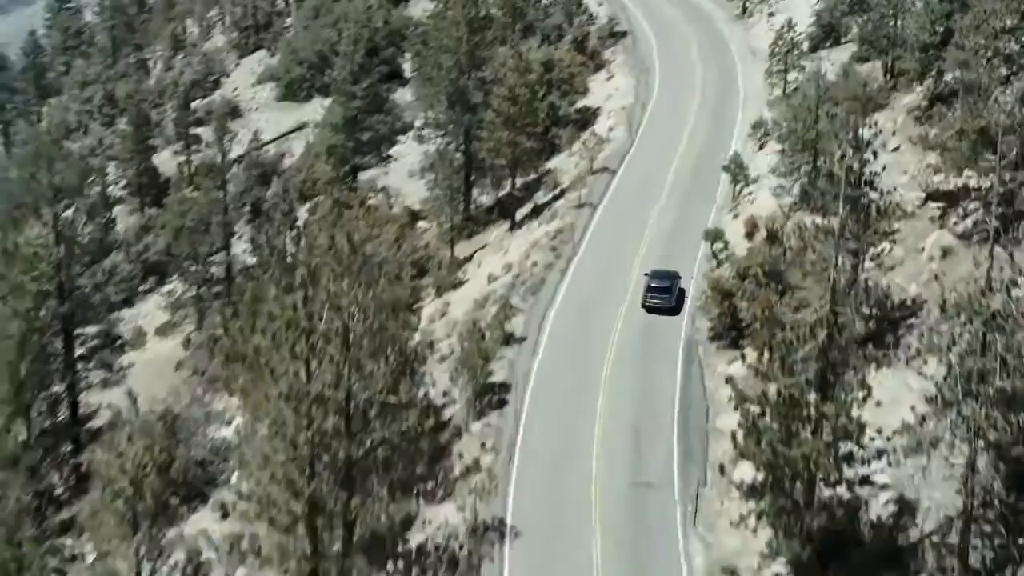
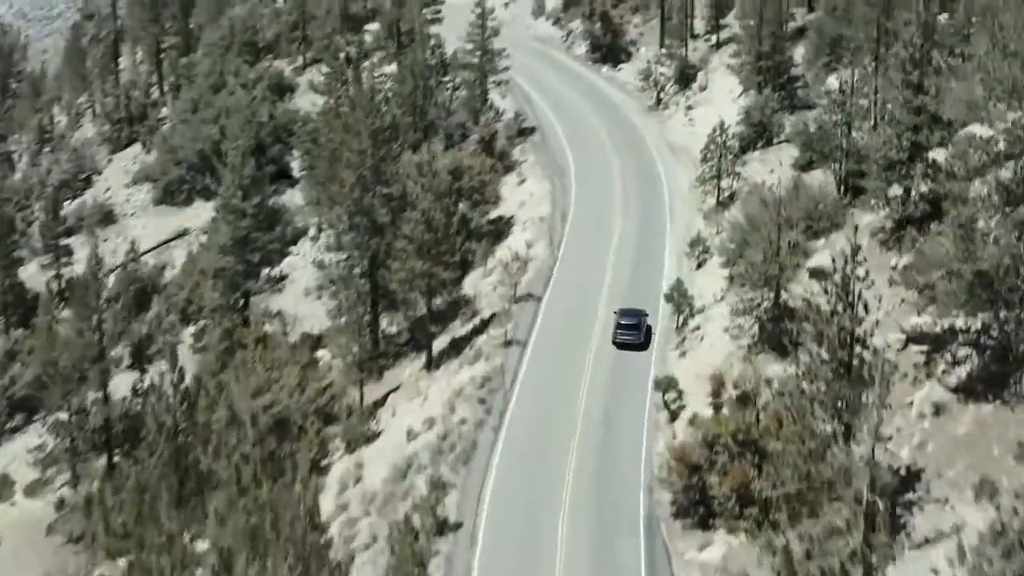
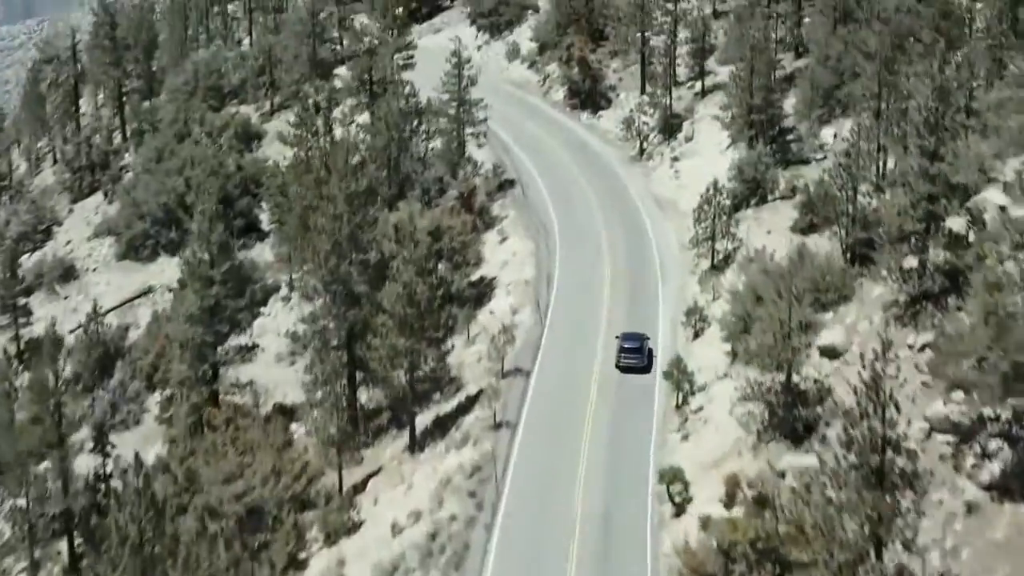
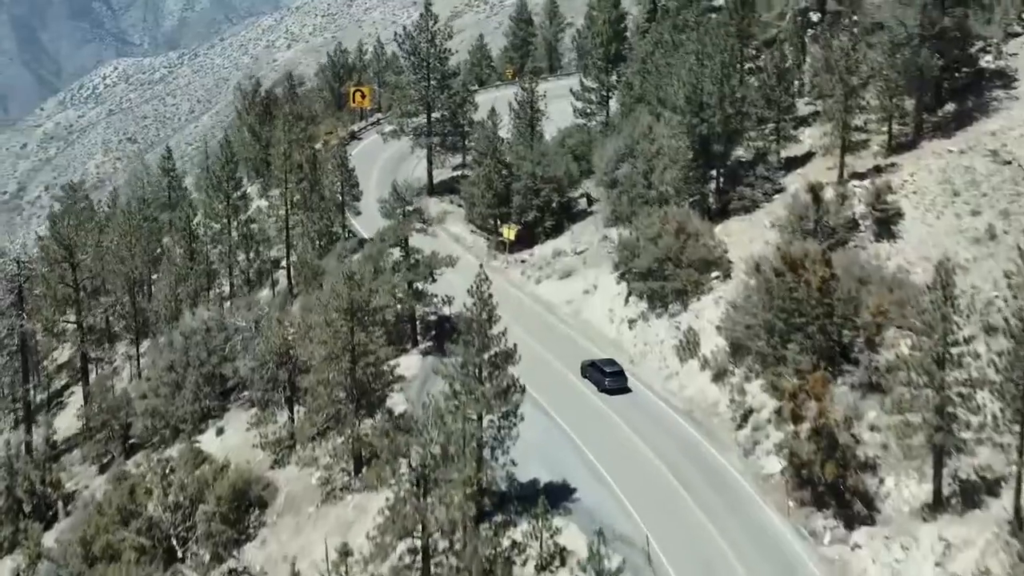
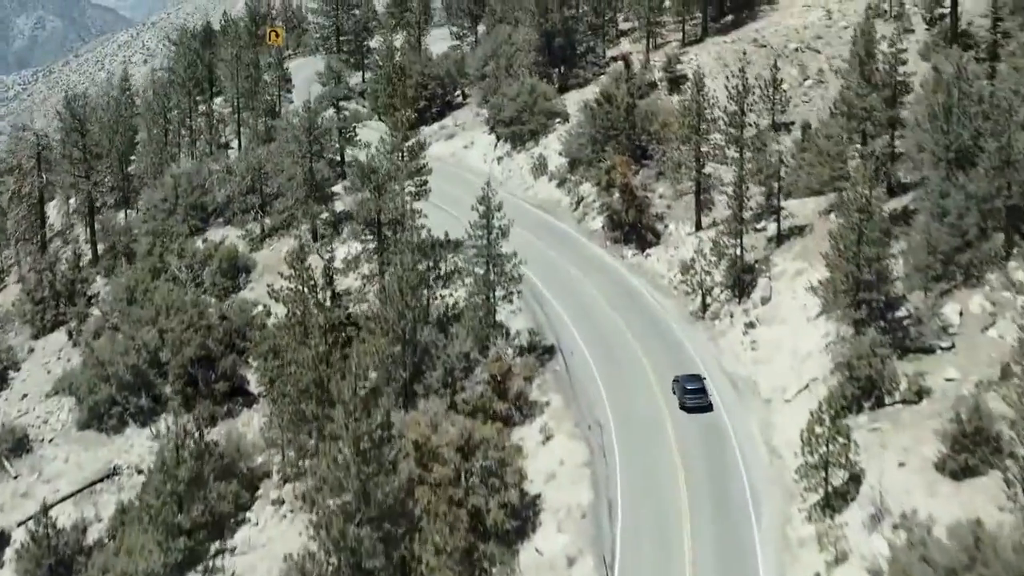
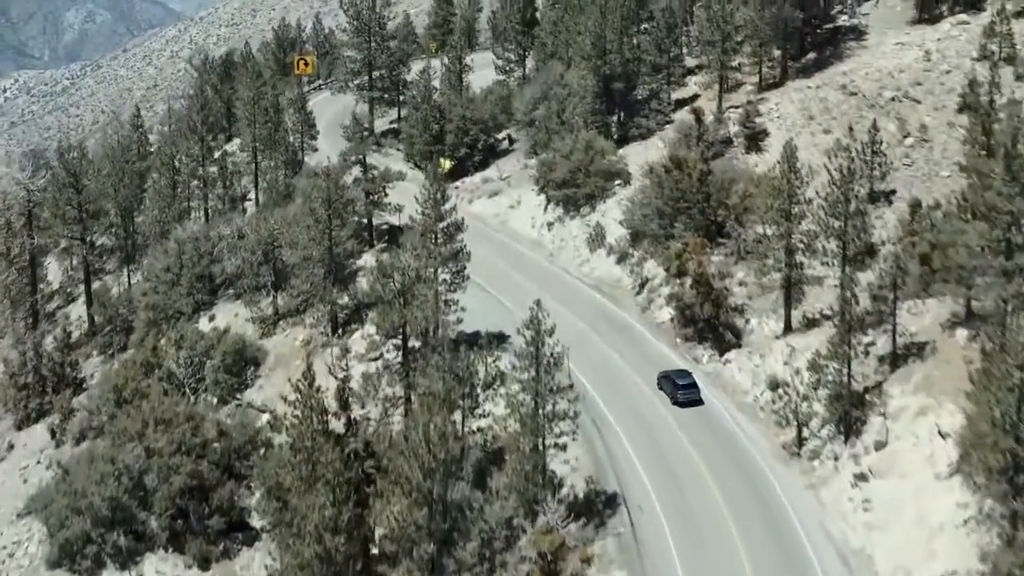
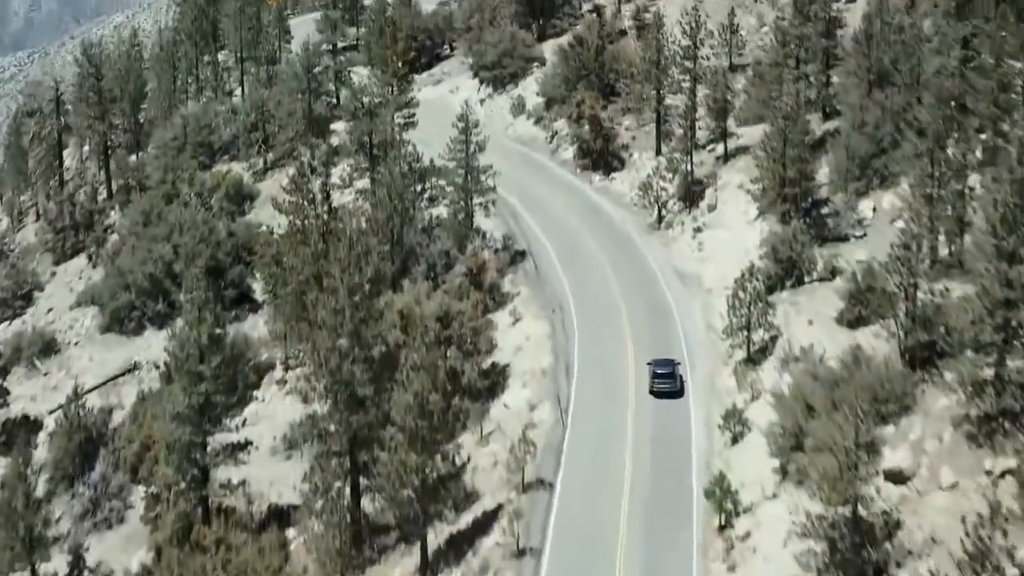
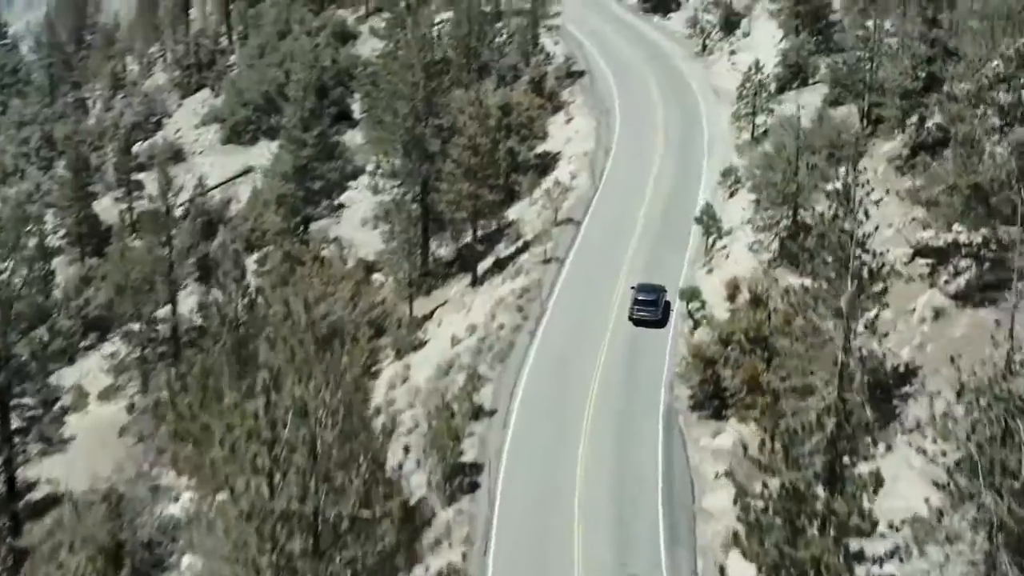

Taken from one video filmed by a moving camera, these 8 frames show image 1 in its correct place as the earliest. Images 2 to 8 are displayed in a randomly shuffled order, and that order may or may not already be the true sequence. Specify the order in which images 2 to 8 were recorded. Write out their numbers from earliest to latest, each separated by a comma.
8, 2, 3, 7, 5, 6, 4
